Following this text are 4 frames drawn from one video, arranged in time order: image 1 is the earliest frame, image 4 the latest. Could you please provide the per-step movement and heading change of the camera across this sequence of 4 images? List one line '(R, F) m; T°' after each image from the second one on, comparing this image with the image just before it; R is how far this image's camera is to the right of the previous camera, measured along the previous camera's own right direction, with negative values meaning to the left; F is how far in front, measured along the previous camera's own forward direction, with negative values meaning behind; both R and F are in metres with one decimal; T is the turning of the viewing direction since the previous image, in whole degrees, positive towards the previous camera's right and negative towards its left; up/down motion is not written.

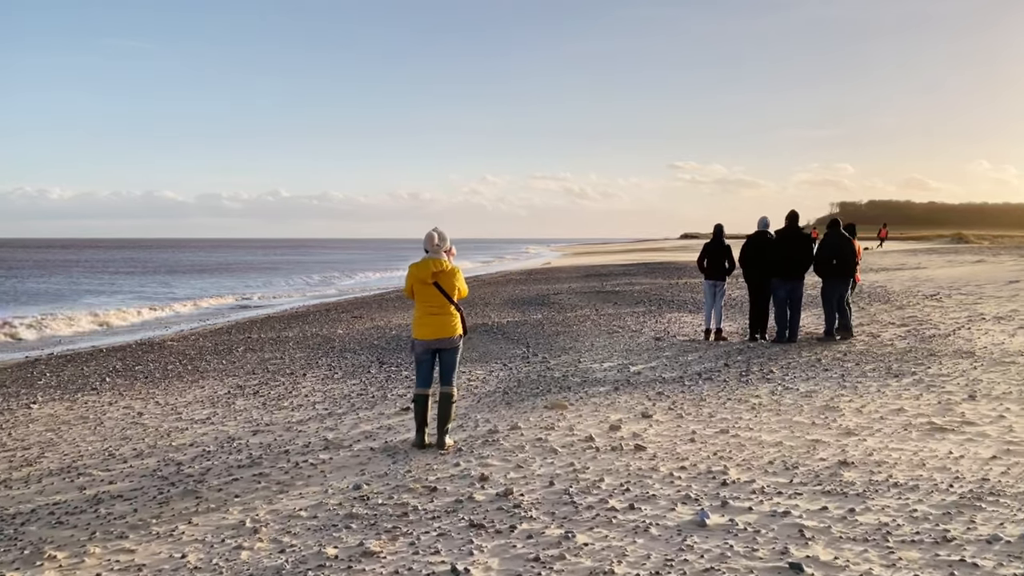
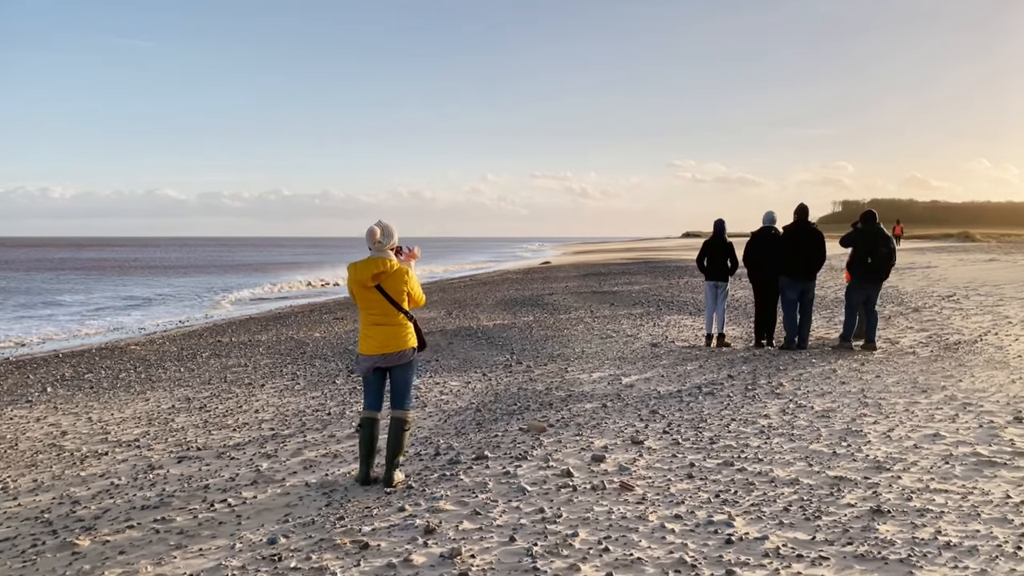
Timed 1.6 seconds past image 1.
(+0.3, +1.1) m; 0°
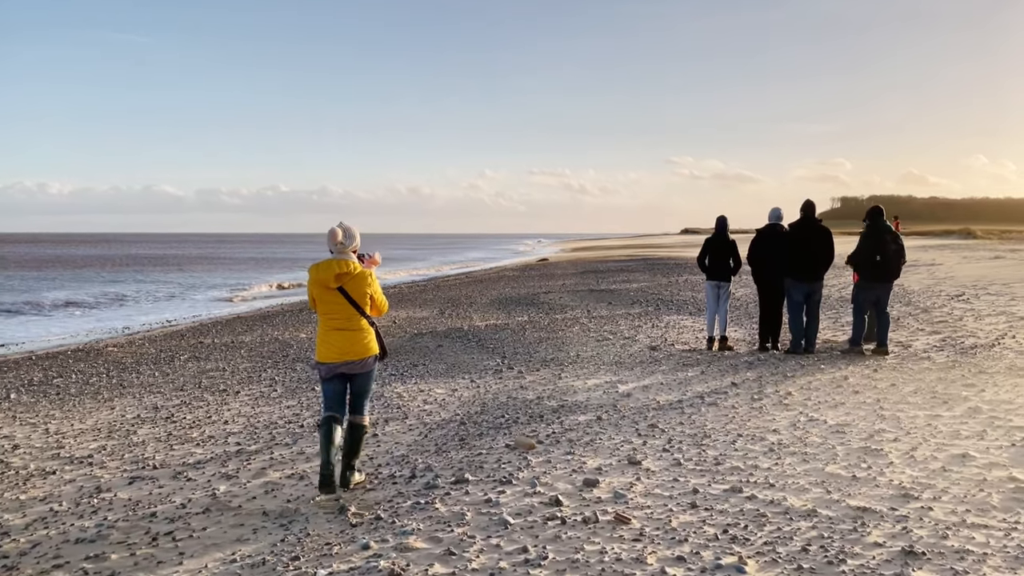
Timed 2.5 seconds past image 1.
(+0.1, +0.6) m; 0°
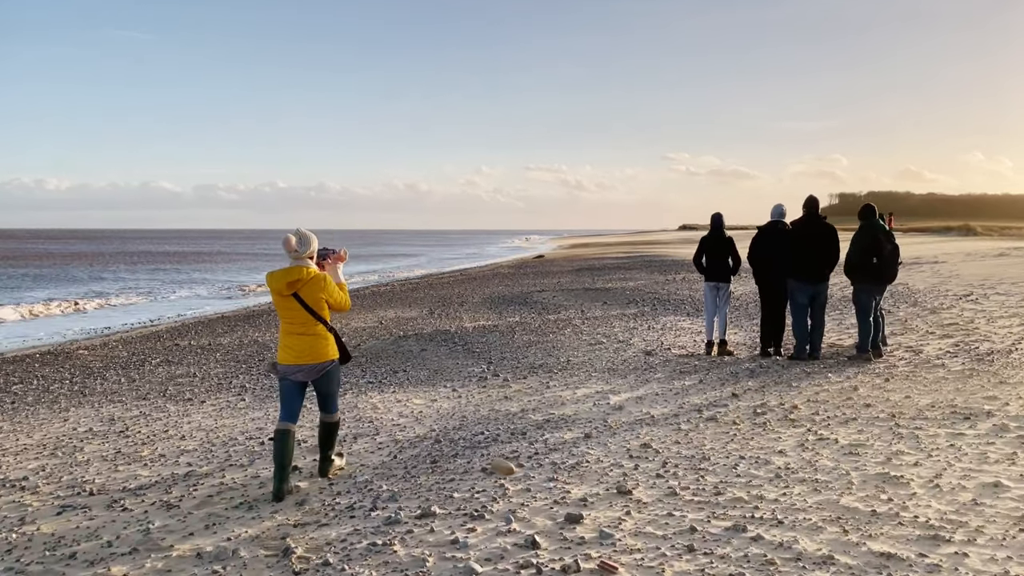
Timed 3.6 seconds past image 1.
(+0.1, +0.7) m; 0°
